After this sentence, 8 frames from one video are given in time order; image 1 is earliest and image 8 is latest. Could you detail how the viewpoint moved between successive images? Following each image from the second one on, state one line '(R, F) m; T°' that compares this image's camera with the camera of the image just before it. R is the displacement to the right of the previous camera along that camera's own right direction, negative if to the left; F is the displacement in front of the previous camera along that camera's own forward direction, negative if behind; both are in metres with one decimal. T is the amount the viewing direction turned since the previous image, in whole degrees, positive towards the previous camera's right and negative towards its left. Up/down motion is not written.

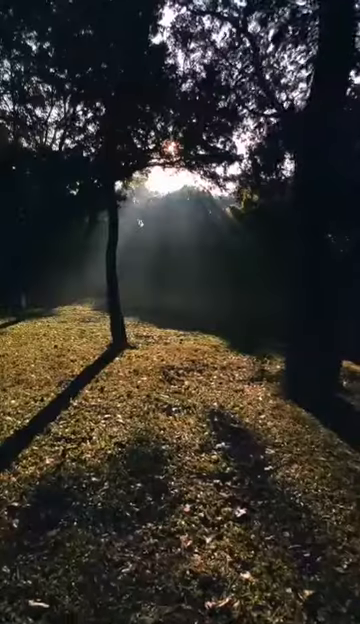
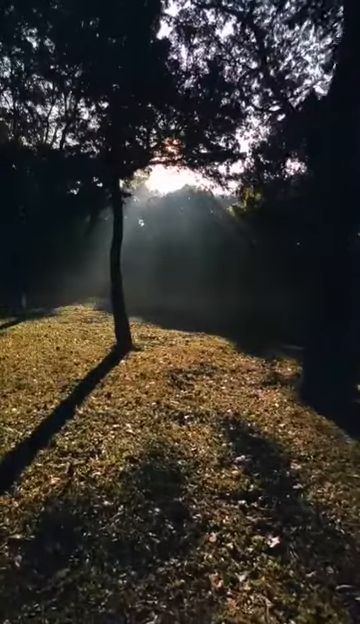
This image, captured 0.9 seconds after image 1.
(-0.2, +0.4) m; 0°
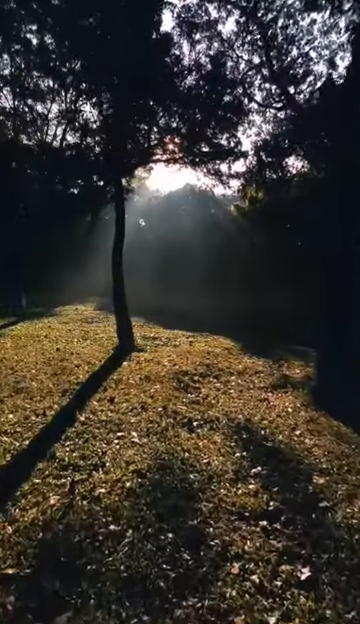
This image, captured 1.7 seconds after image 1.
(-0.1, +0.4) m; 0°
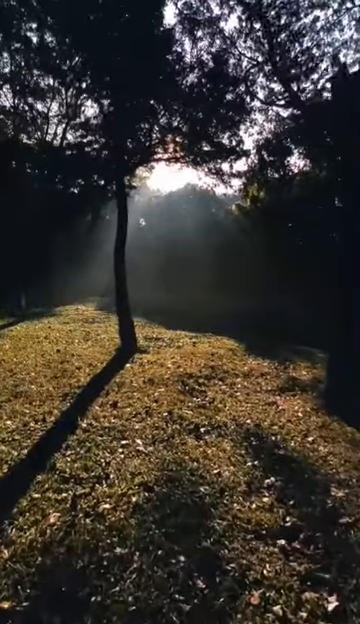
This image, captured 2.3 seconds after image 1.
(-0.1, +0.3) m; 0°
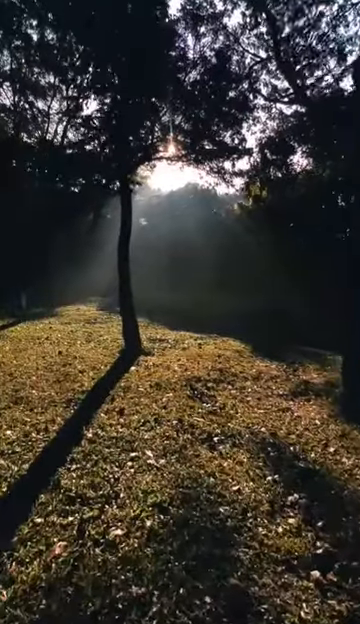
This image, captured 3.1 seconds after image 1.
(-0.1, +0.3) m; 0°
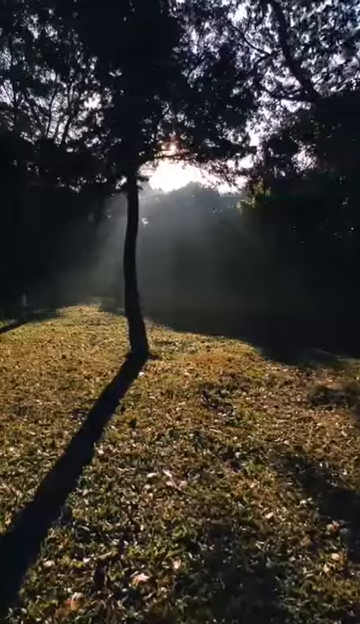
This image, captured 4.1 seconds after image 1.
(-0.2, +0.4) m; 0°
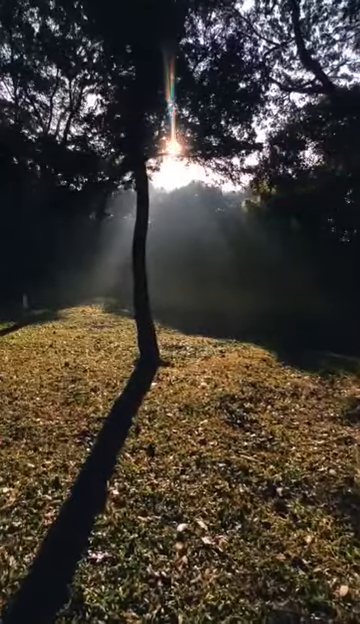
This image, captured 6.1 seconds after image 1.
(-0.2, +0.8) m; 0°
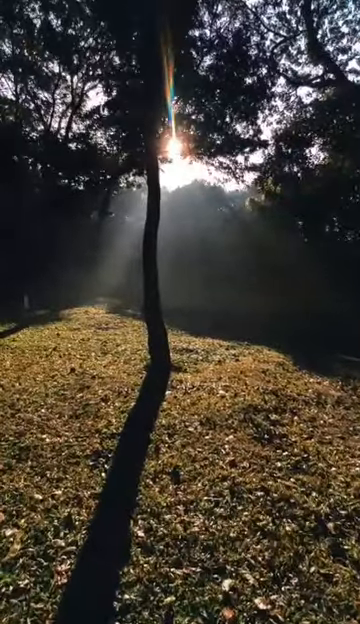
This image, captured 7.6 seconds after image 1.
(-0.2, +0.6) m; 0°
